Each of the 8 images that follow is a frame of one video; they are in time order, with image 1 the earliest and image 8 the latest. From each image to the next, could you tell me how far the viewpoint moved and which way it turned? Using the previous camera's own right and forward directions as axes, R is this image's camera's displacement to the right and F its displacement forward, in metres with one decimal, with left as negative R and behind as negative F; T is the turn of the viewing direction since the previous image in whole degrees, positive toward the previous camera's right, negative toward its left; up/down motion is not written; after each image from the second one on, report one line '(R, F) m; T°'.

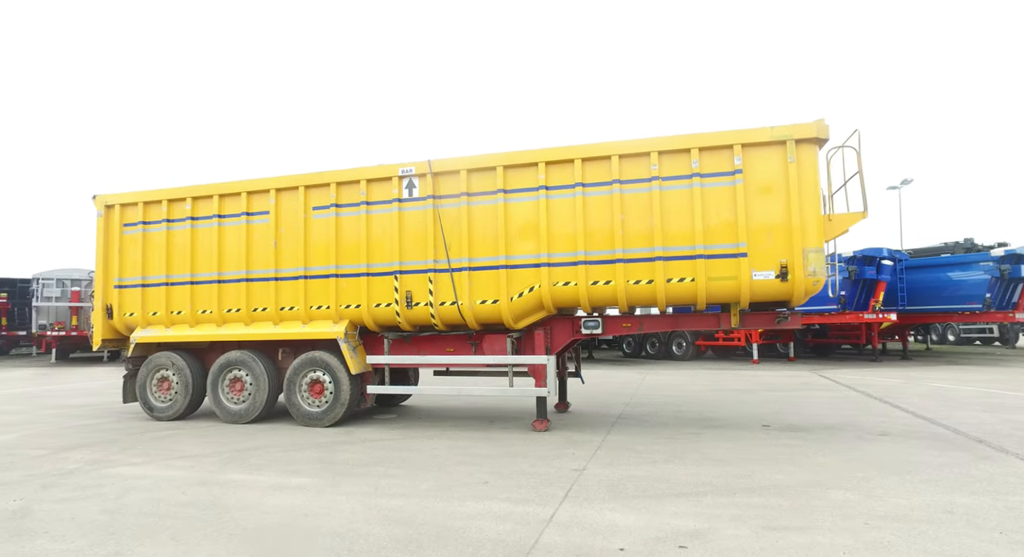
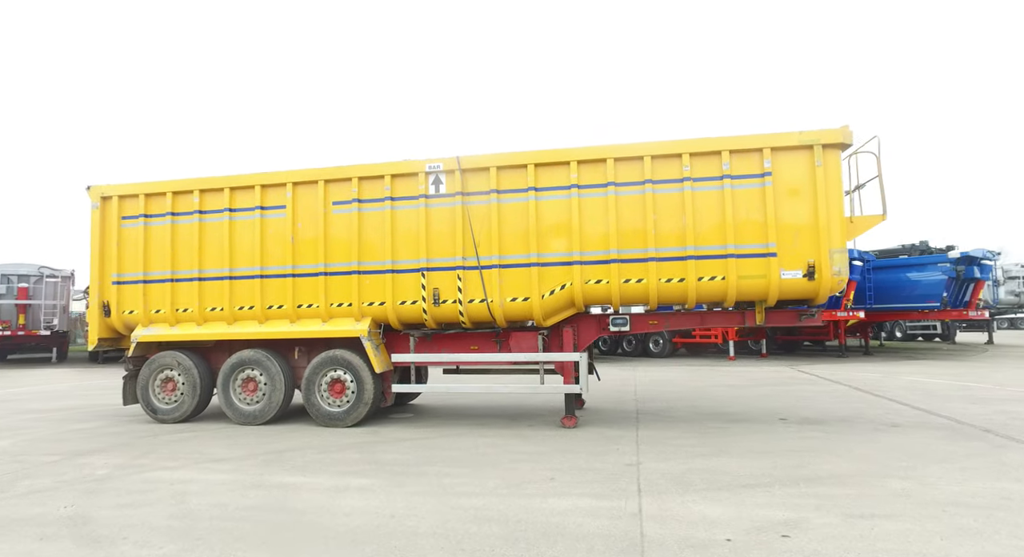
(-1.0, 0.0) m; +5°
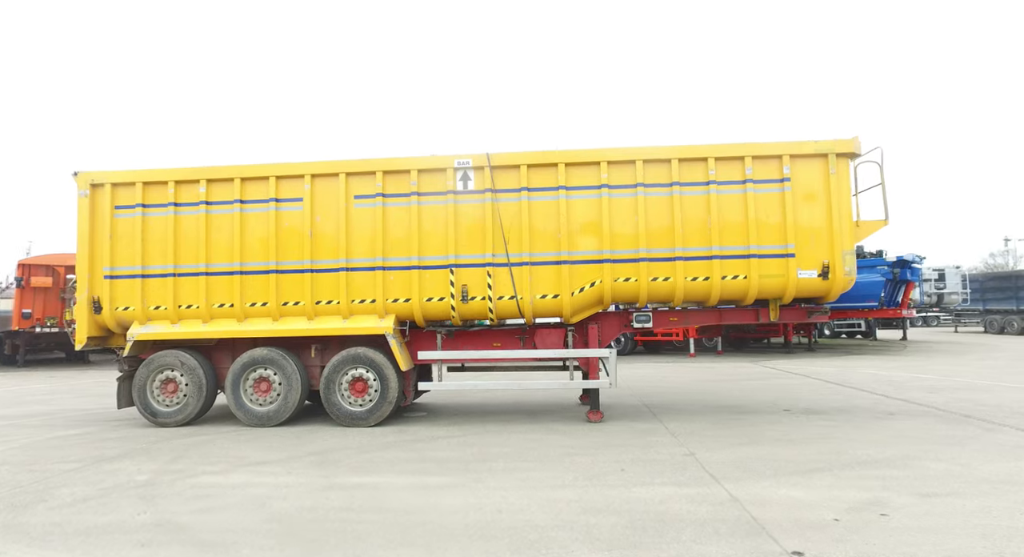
(-1.2, 0.0) m; +7°
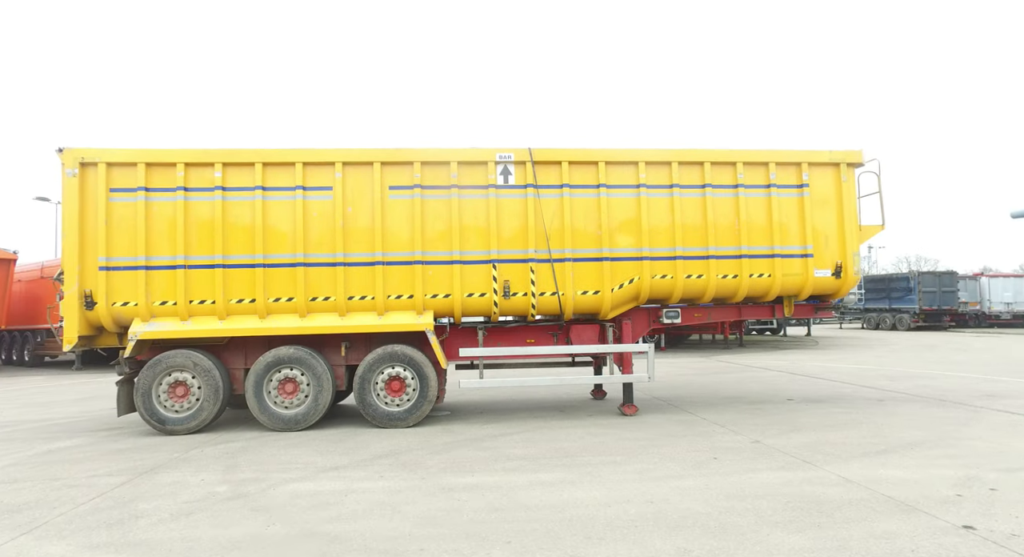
(-1.7, +0.2) m; +9°
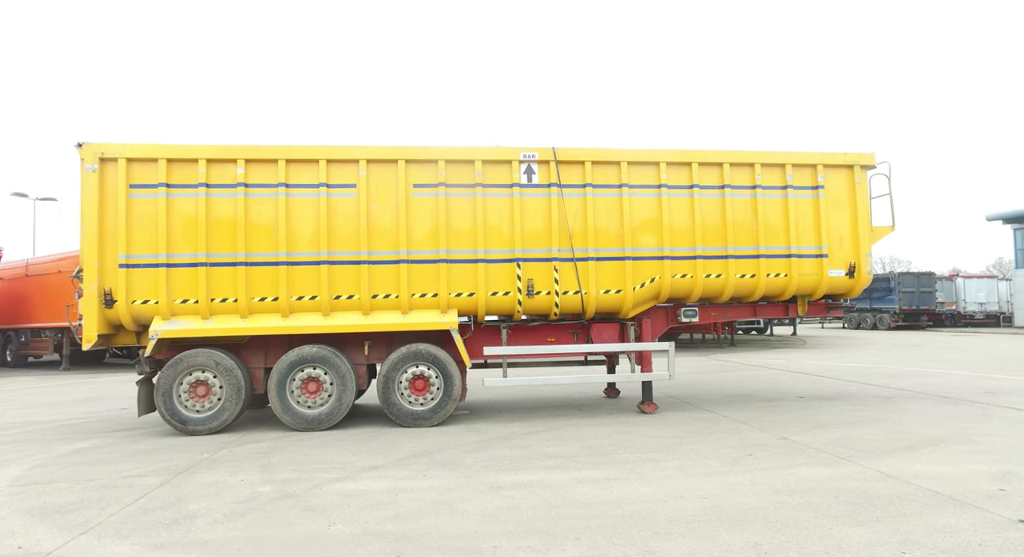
(-0.5, 0.0) m; +2°
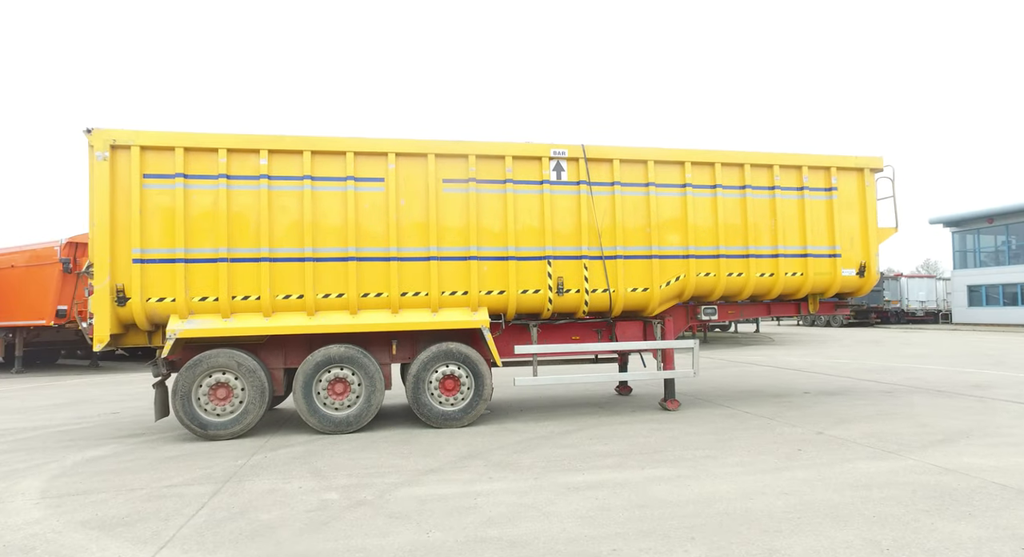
(-0.9, +0.1) m; +4°
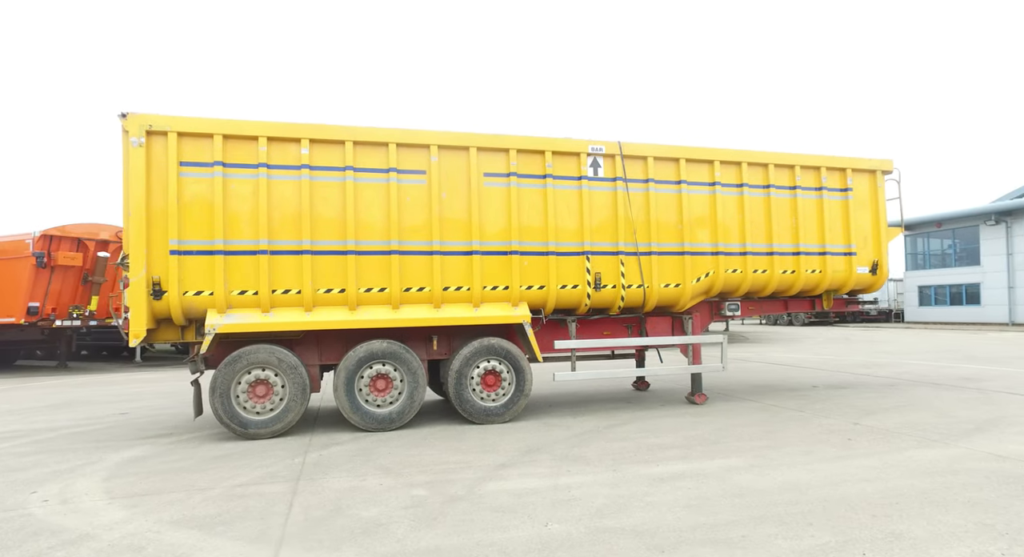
(-1.0, 0.0) m; +4°
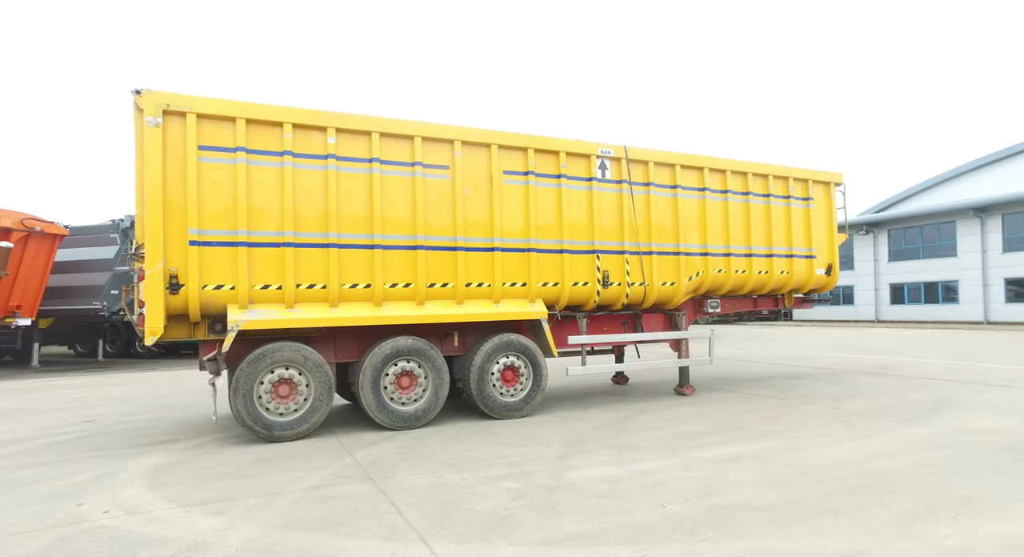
(-1.4, 0.0) m; +10°
